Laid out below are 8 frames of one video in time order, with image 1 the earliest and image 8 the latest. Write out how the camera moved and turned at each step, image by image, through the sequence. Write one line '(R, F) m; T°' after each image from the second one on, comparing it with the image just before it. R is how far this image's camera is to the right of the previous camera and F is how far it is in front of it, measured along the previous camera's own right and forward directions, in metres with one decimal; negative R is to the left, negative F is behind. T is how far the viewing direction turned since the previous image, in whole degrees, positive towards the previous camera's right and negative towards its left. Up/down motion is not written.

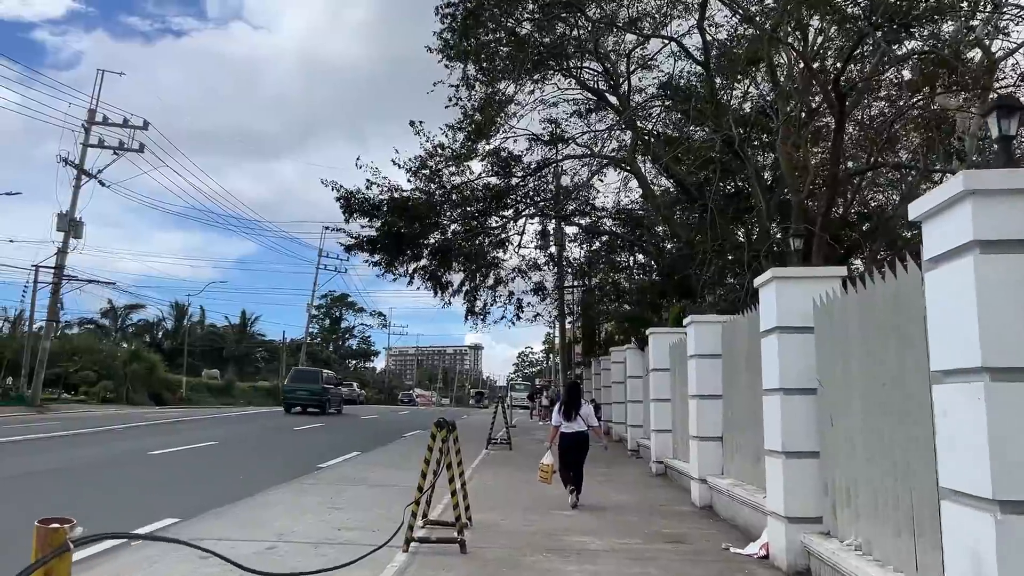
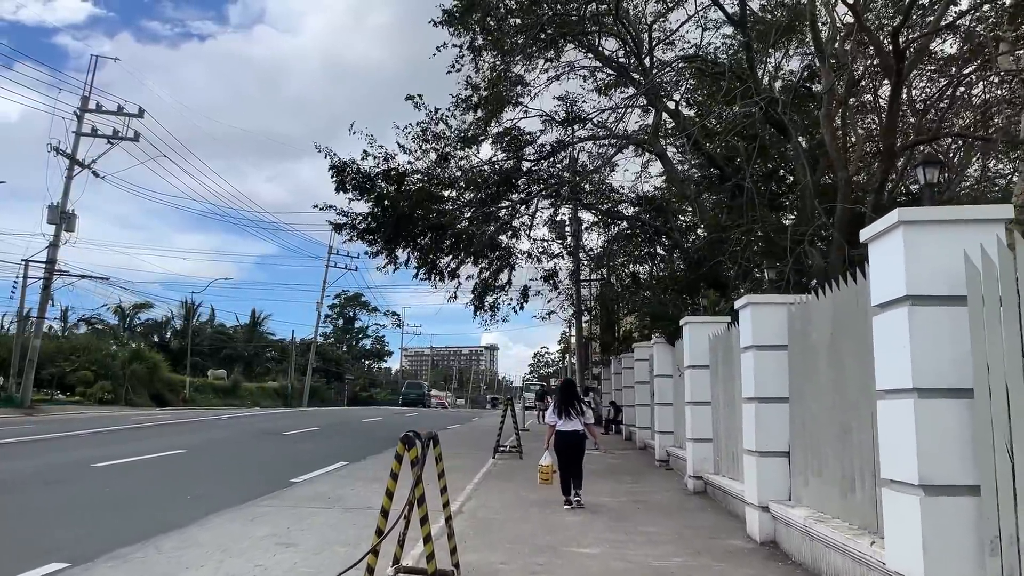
(+0.1, +1.5) m; -1°
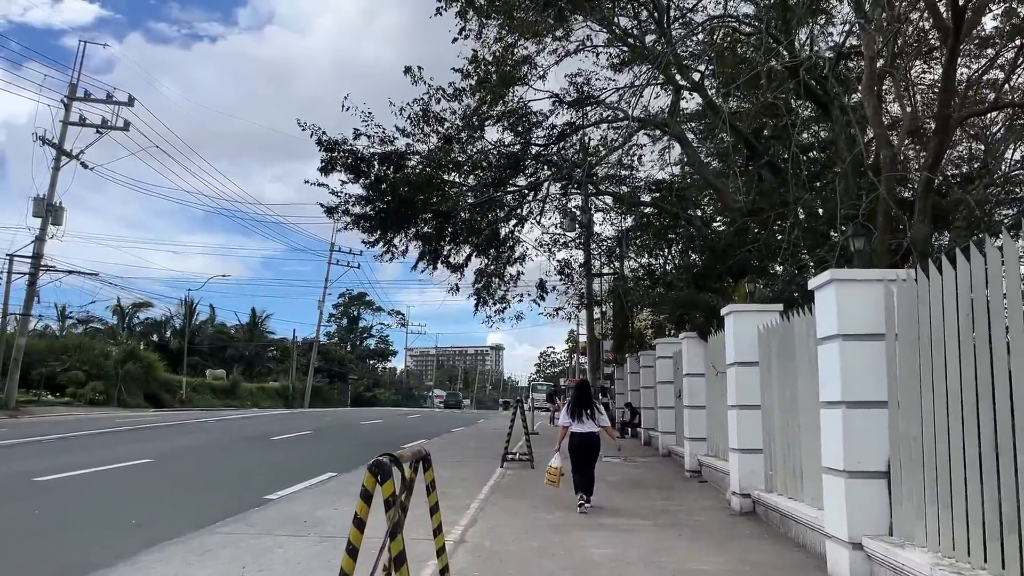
(-0.1, +1.2) m; 0°
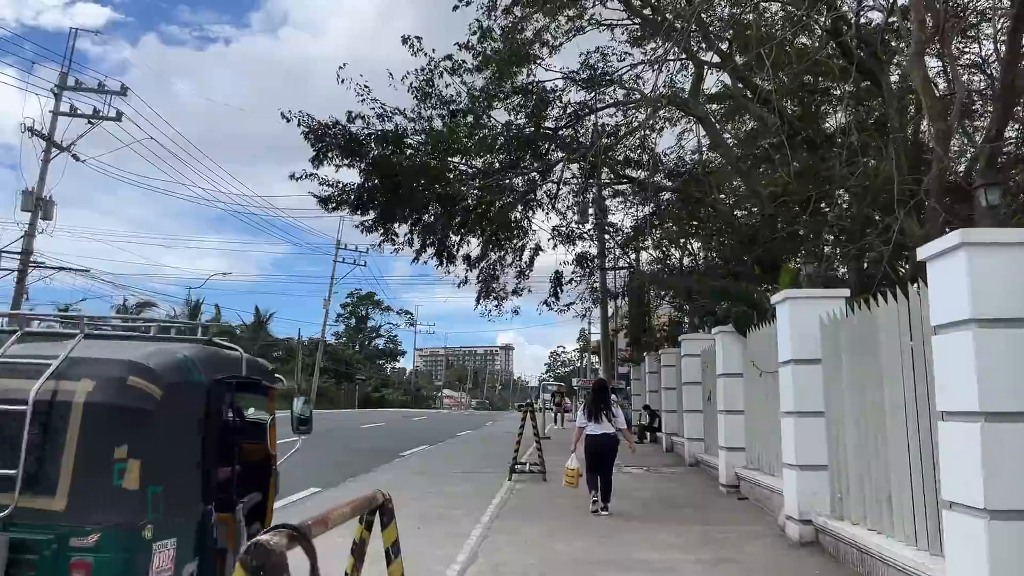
(0.0, +1.1) m; -1°
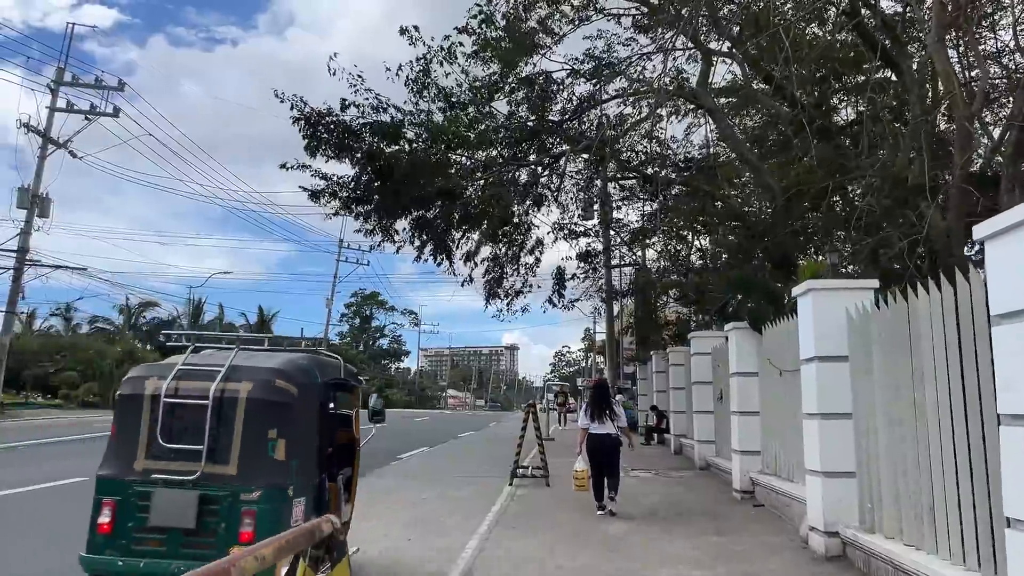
(0.0, +0.4) m; 0°
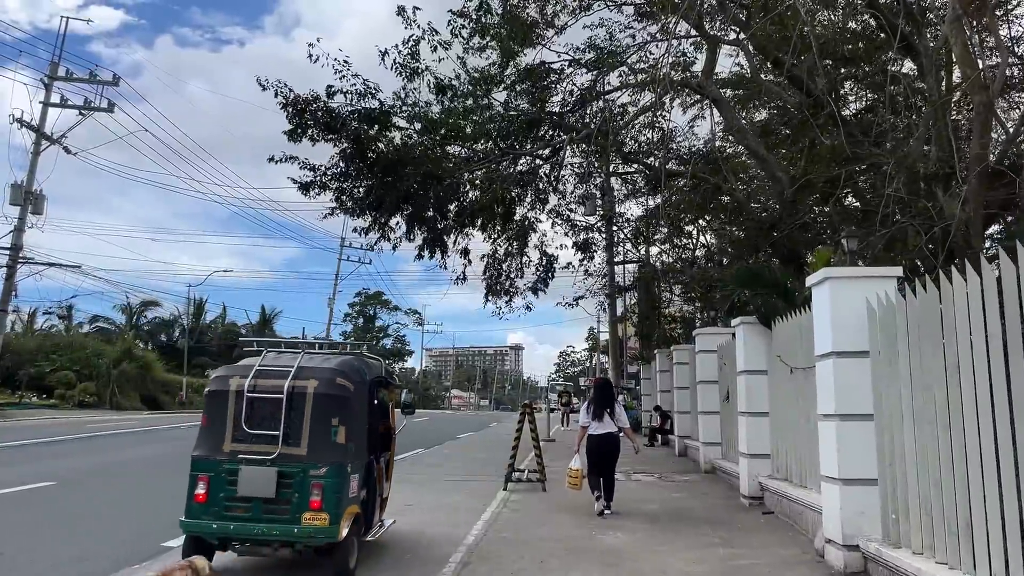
(+0.1, +0.4) m; 0°
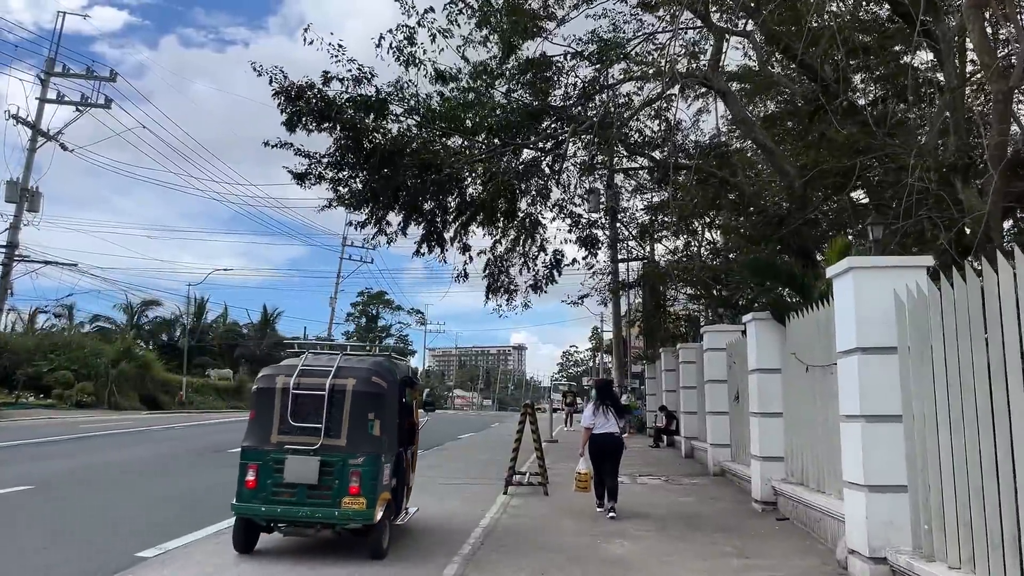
(0.0, +0.3) m; 0°
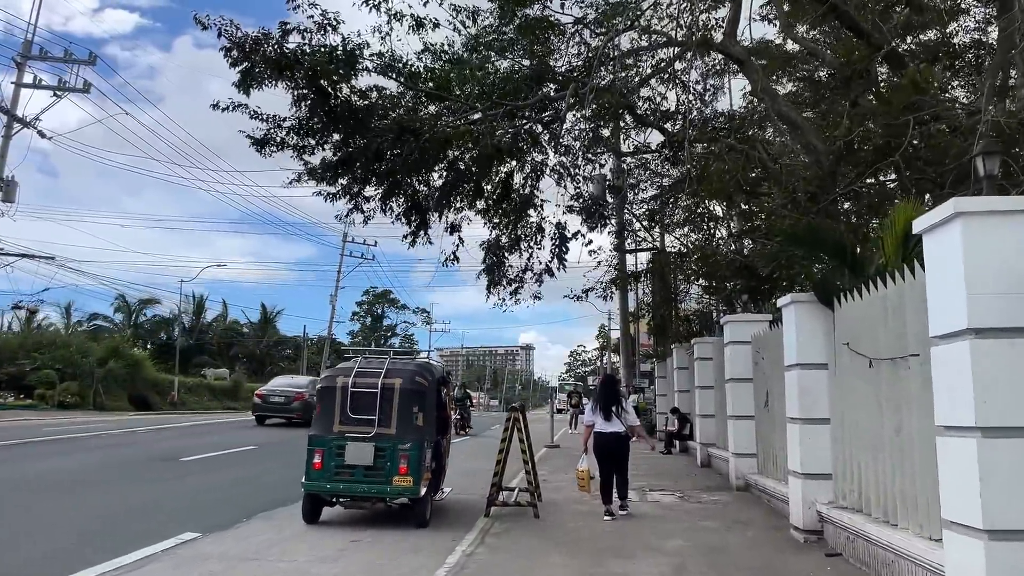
(+0.2, +1.3) m; -1°
